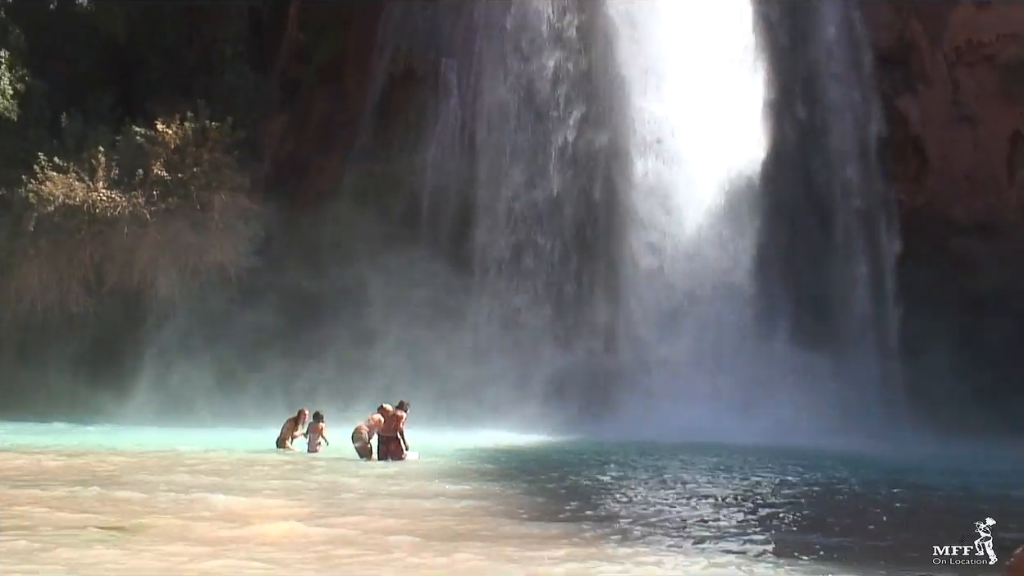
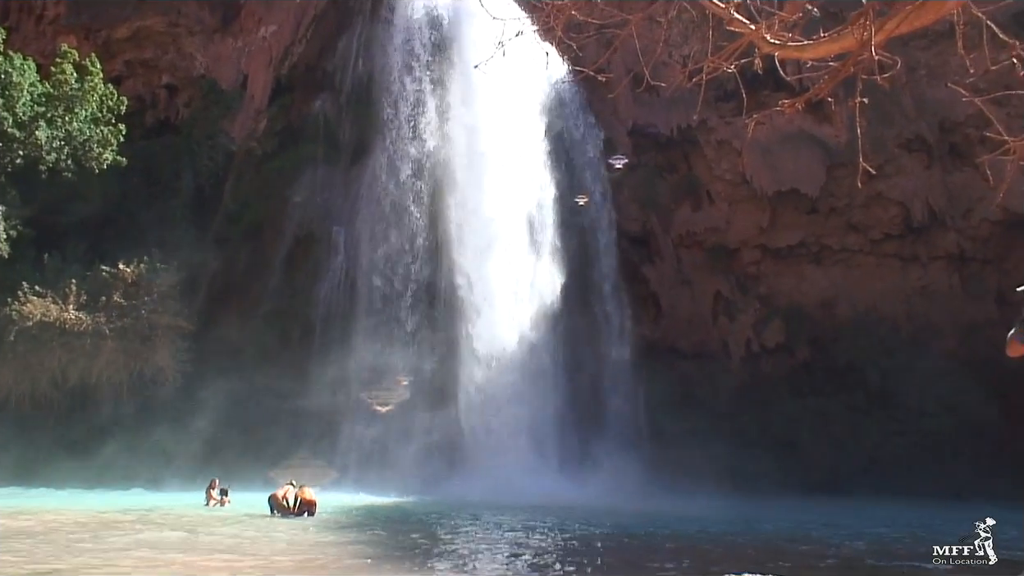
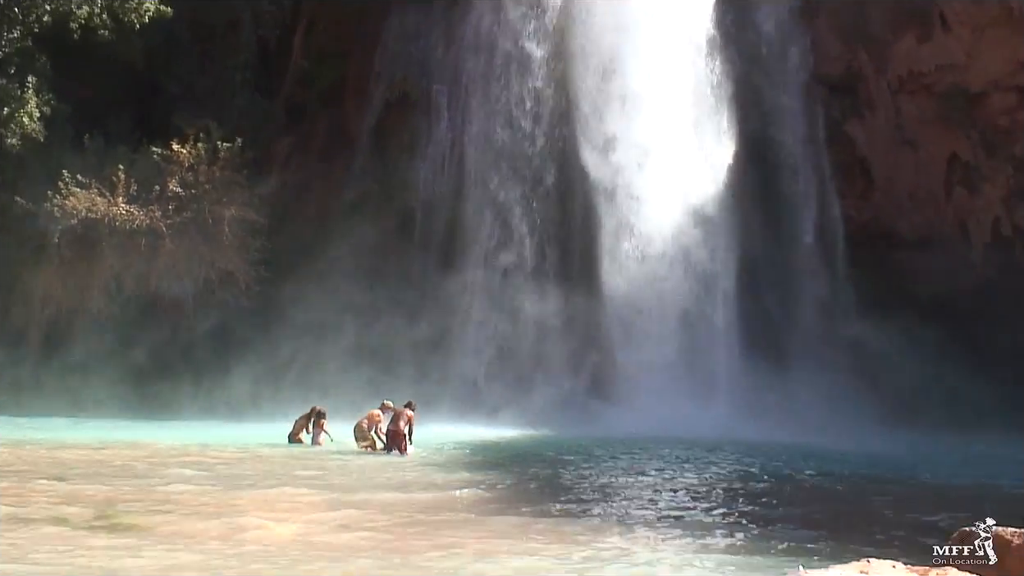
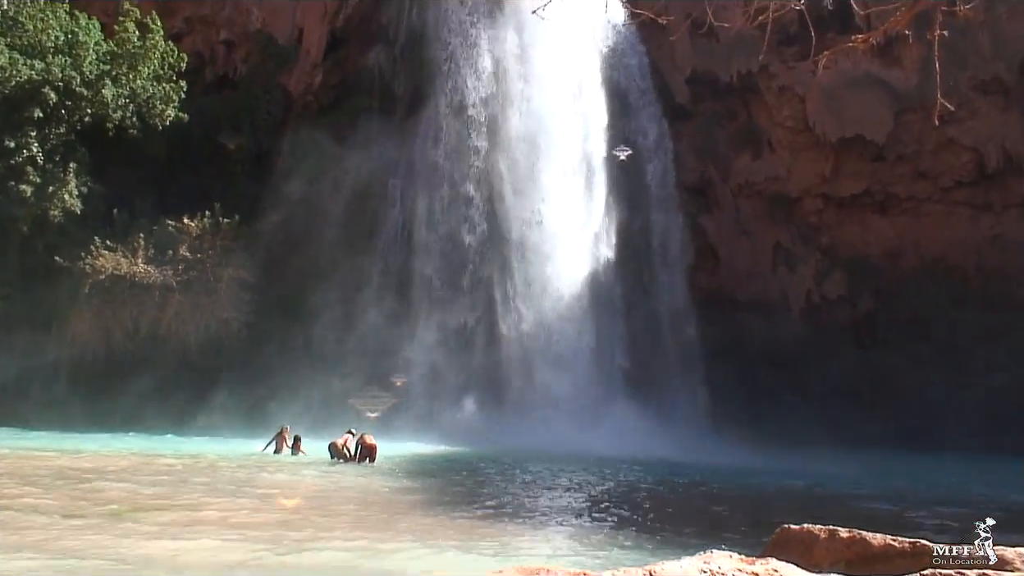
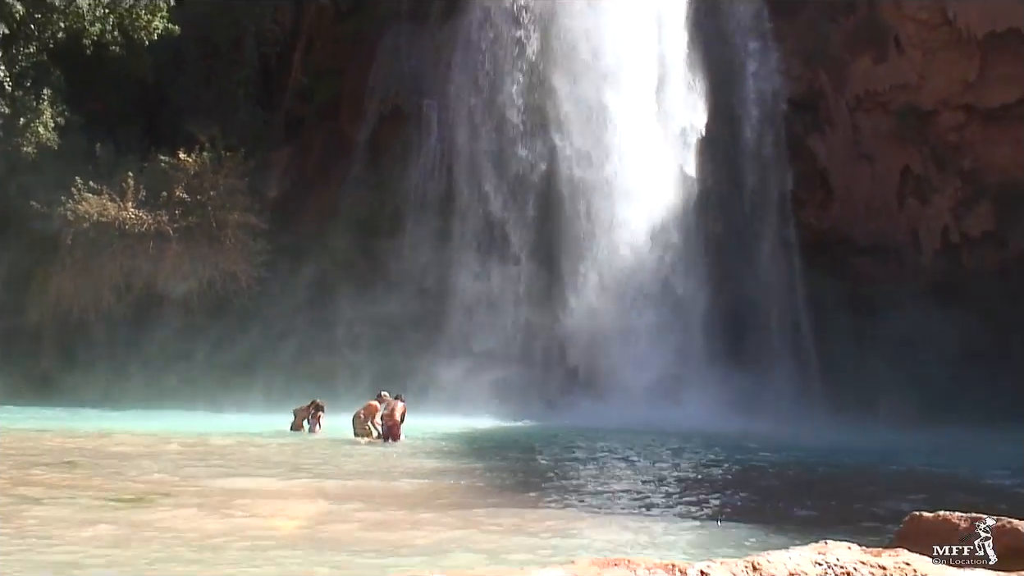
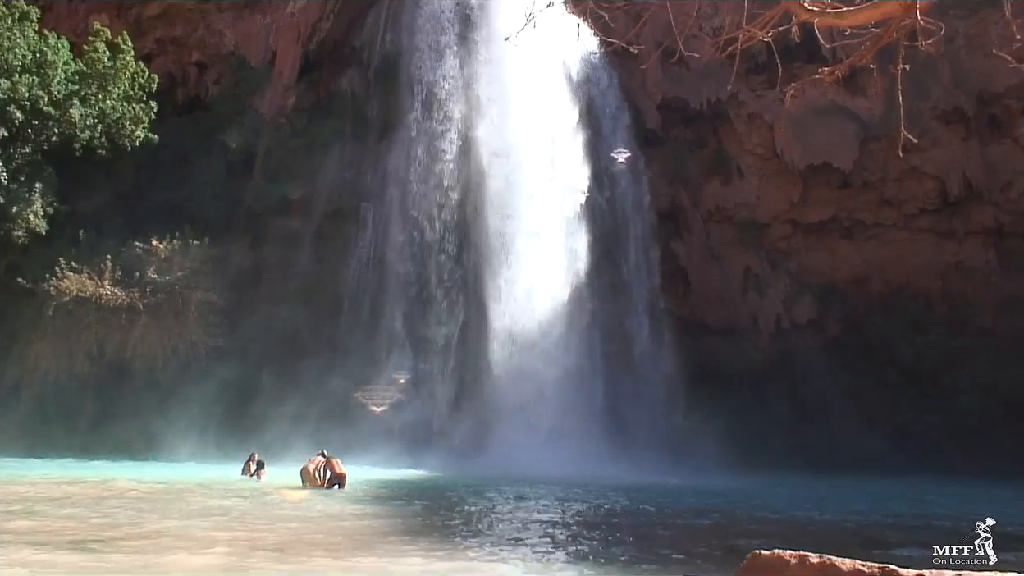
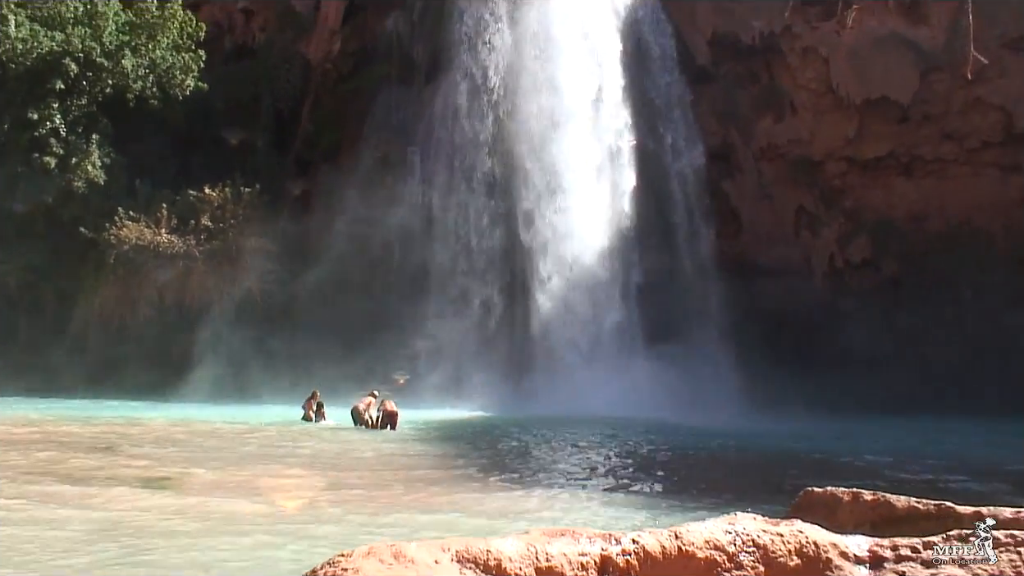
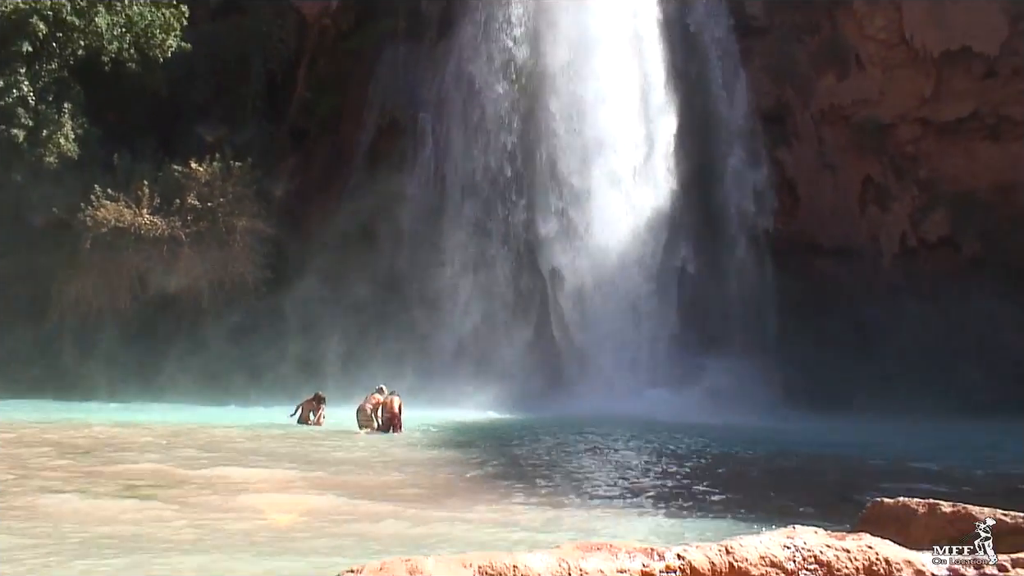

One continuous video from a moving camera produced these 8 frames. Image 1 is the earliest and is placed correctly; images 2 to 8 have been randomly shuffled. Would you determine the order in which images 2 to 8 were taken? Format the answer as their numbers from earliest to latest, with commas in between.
3, 5, 8, 7, 4, 6, 2
